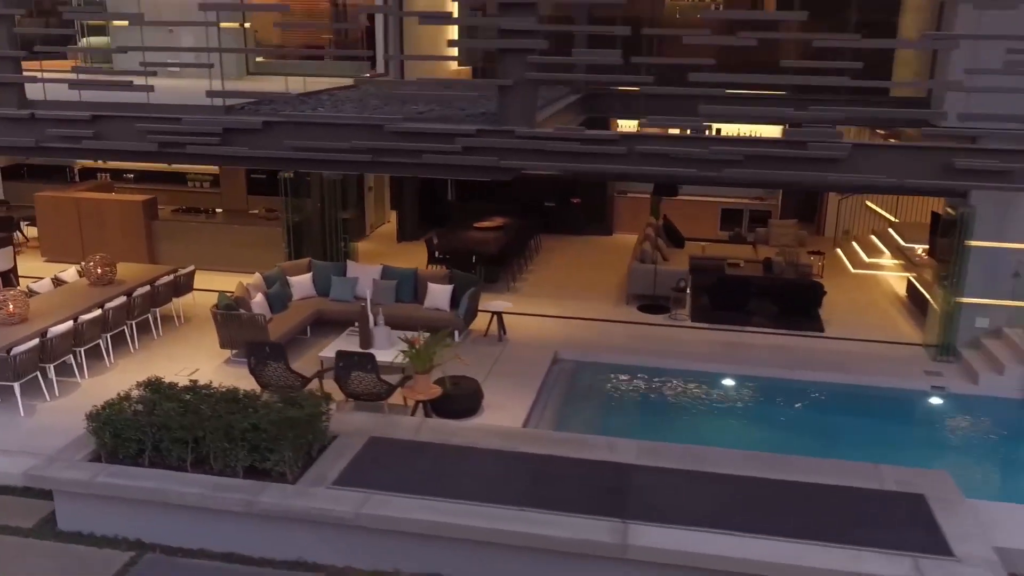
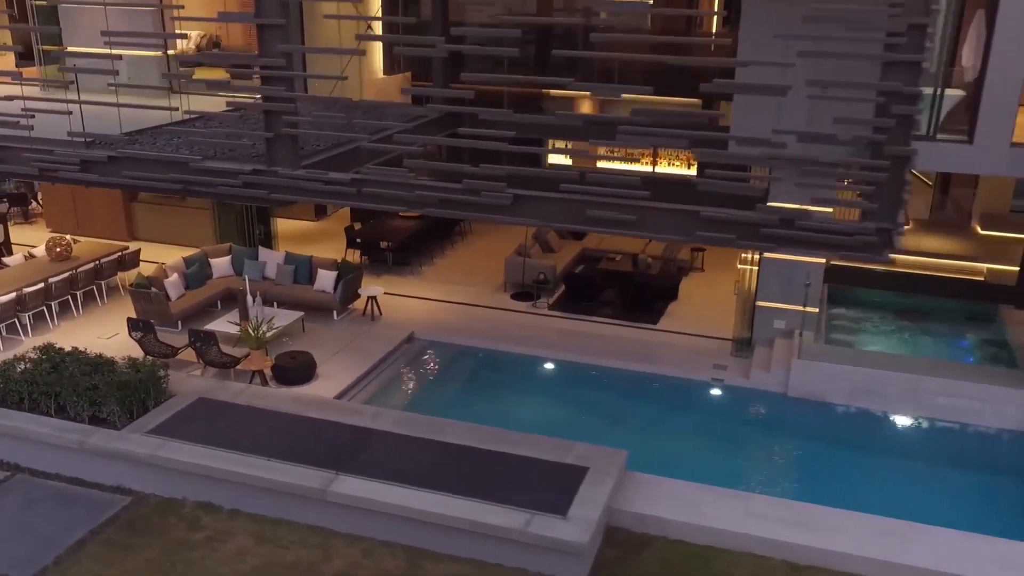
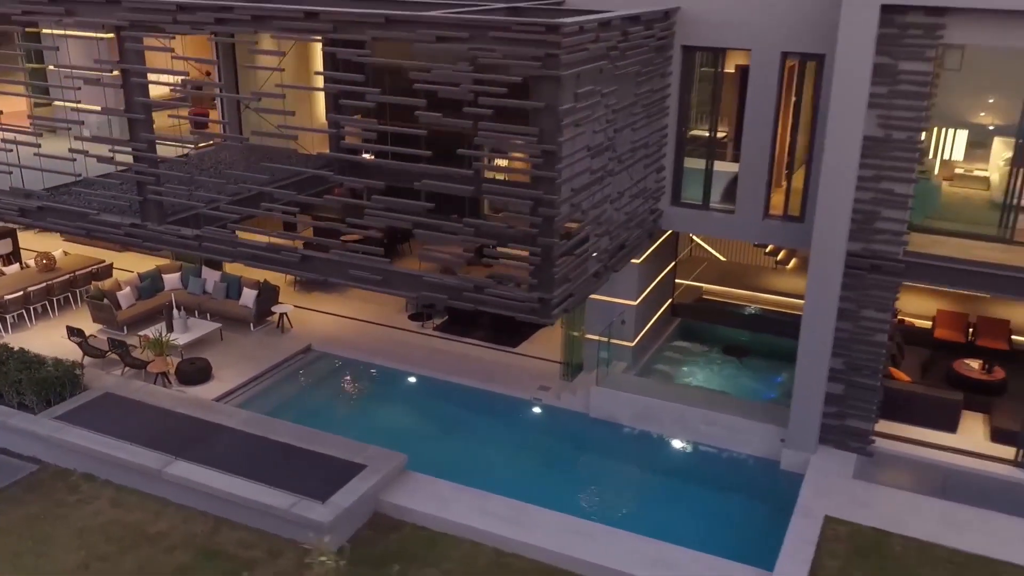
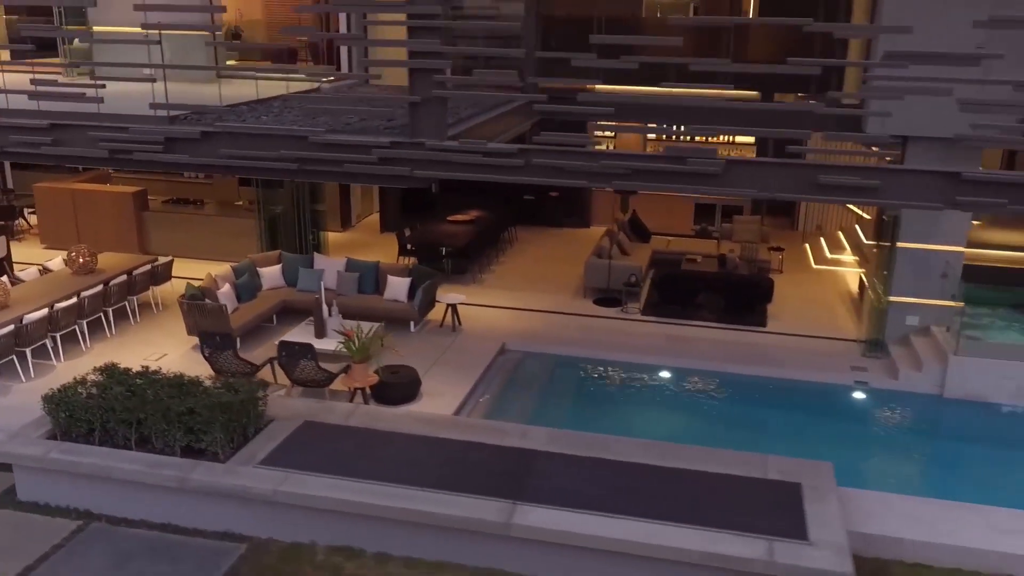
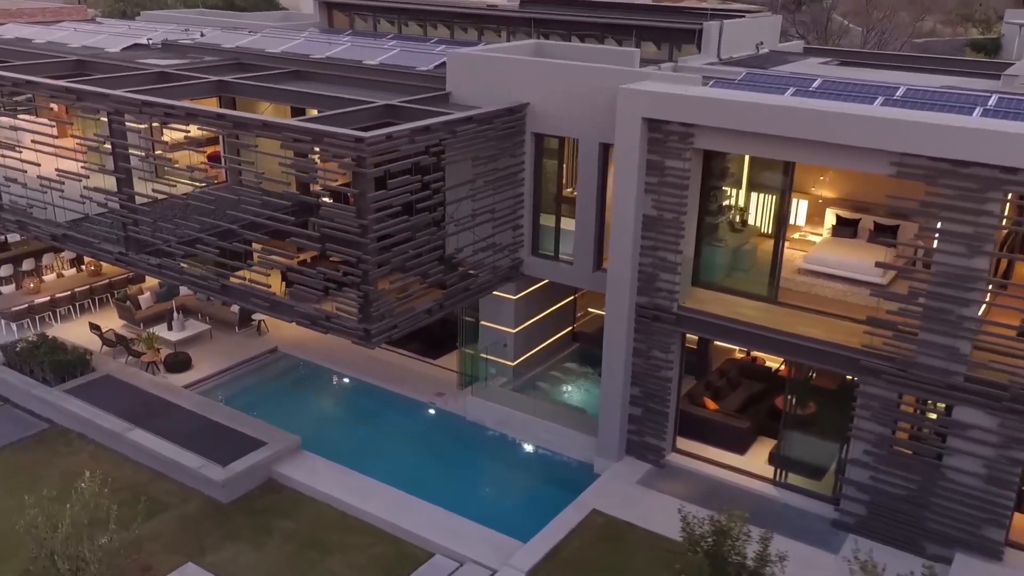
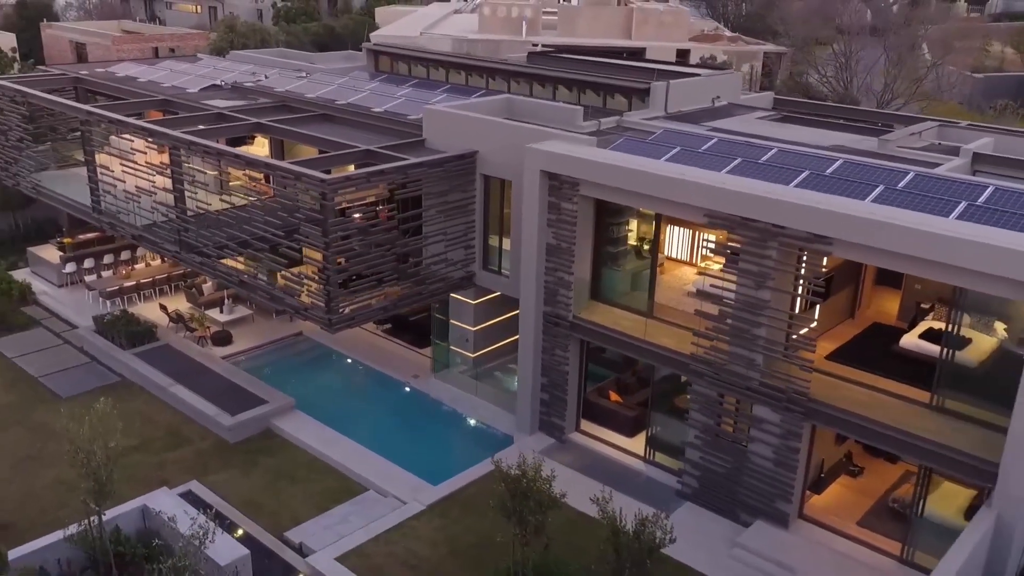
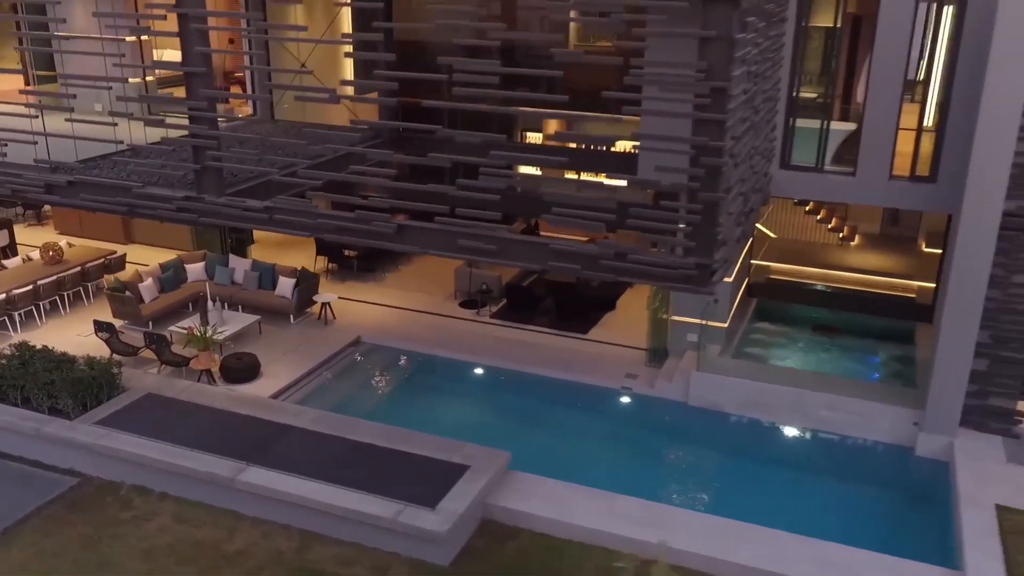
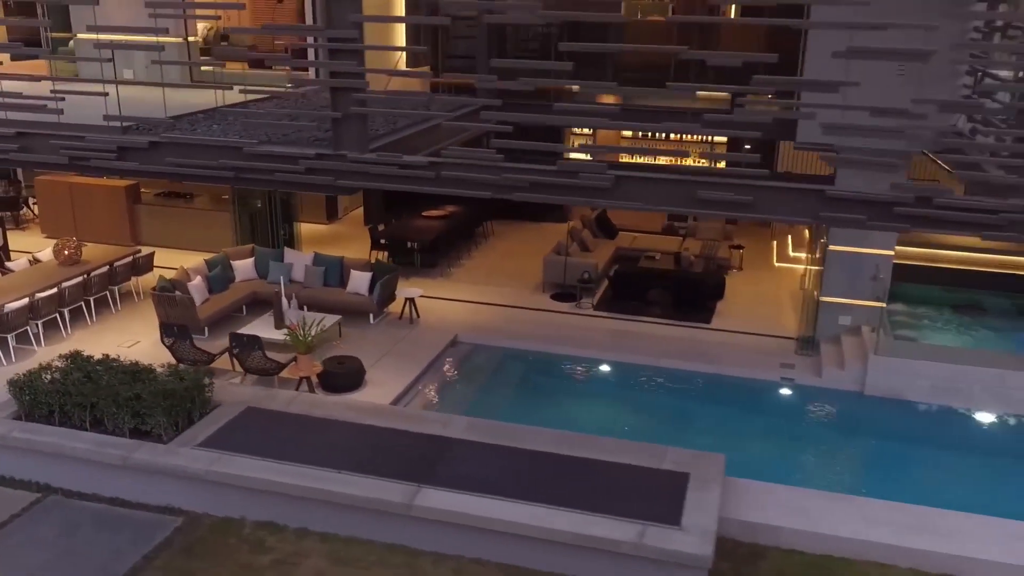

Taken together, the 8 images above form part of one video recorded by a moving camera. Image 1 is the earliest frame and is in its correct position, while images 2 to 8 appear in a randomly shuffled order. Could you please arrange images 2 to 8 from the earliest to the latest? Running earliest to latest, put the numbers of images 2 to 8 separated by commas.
4, 8, 2, 7, 3, 5, 6
